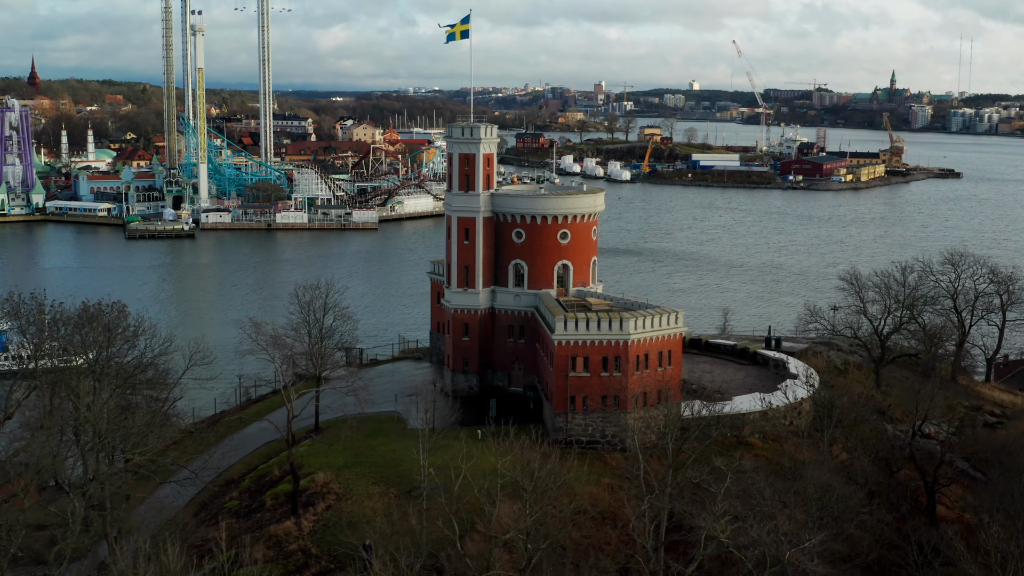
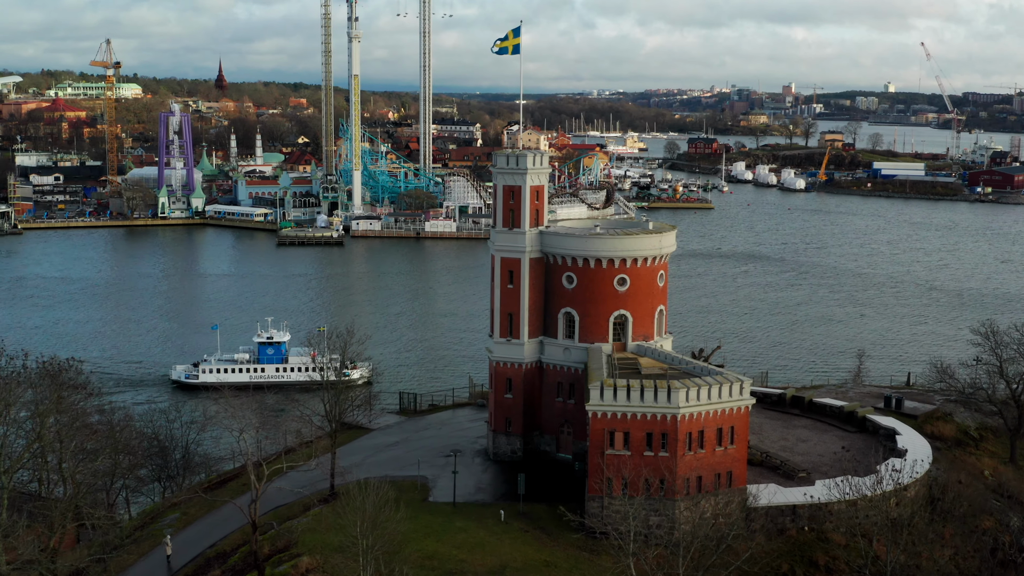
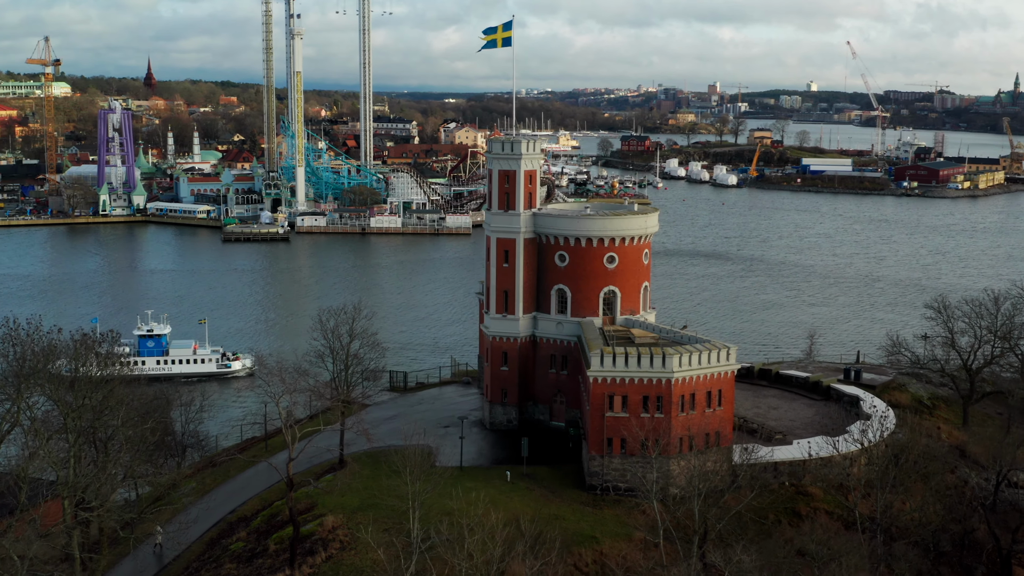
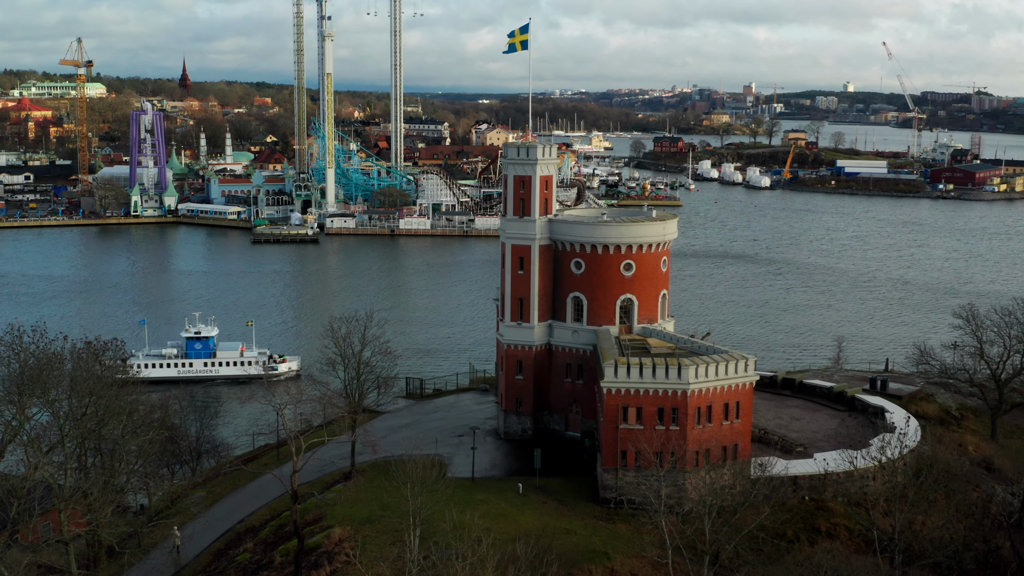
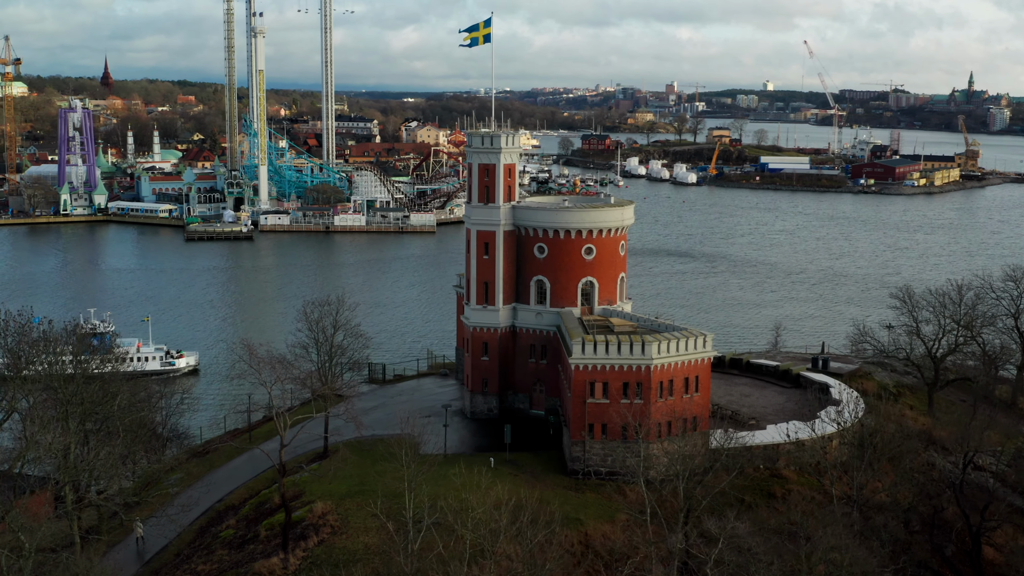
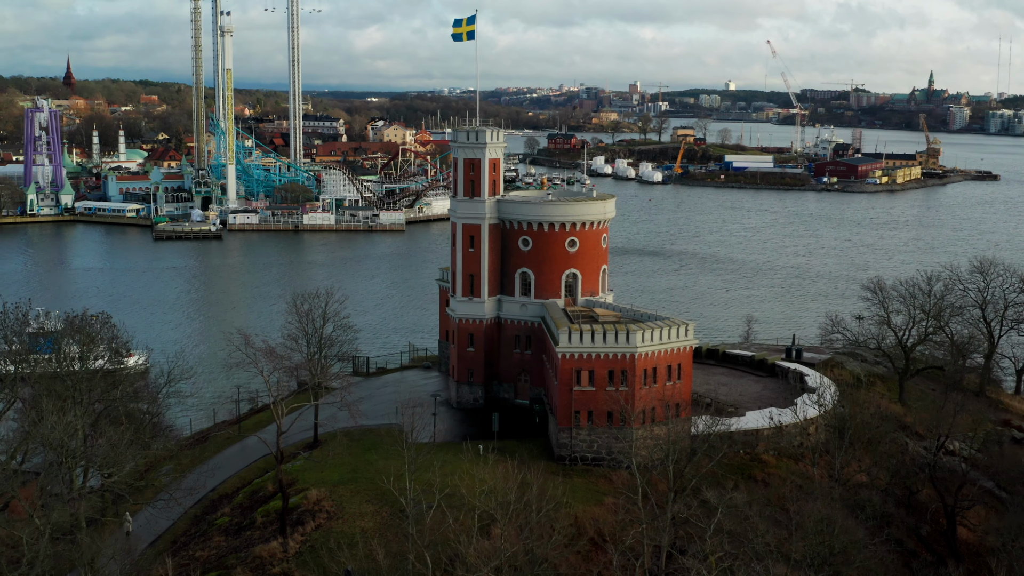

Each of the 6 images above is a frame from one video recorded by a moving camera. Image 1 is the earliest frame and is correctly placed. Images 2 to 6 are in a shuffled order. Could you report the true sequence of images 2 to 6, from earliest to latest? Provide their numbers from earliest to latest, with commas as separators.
6, 5, 3, 4, 2
